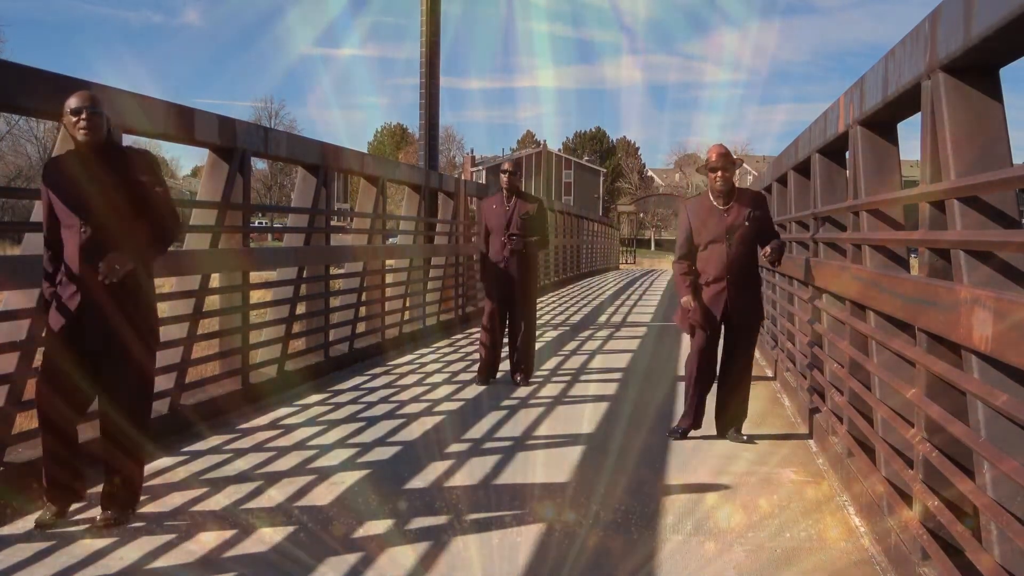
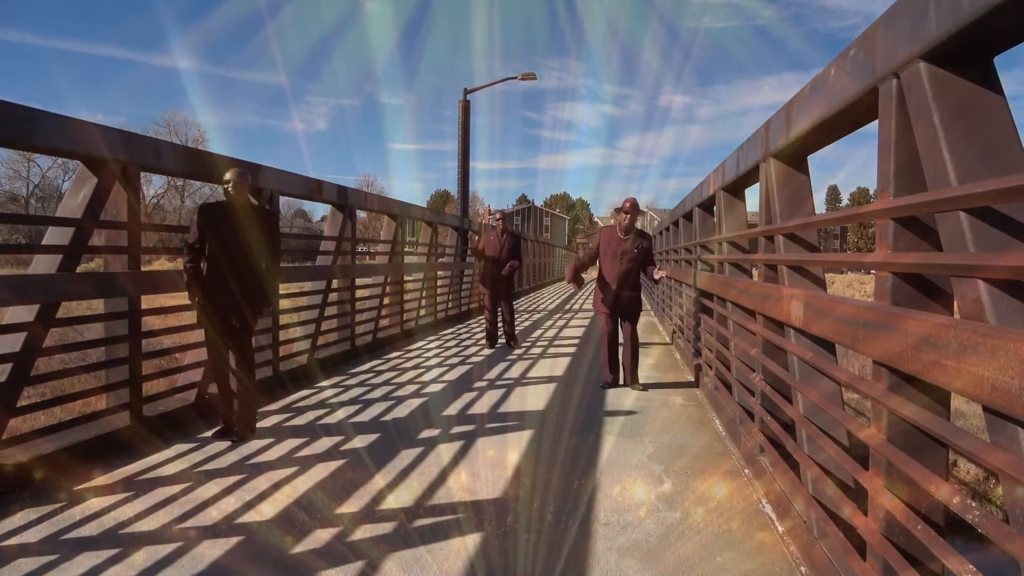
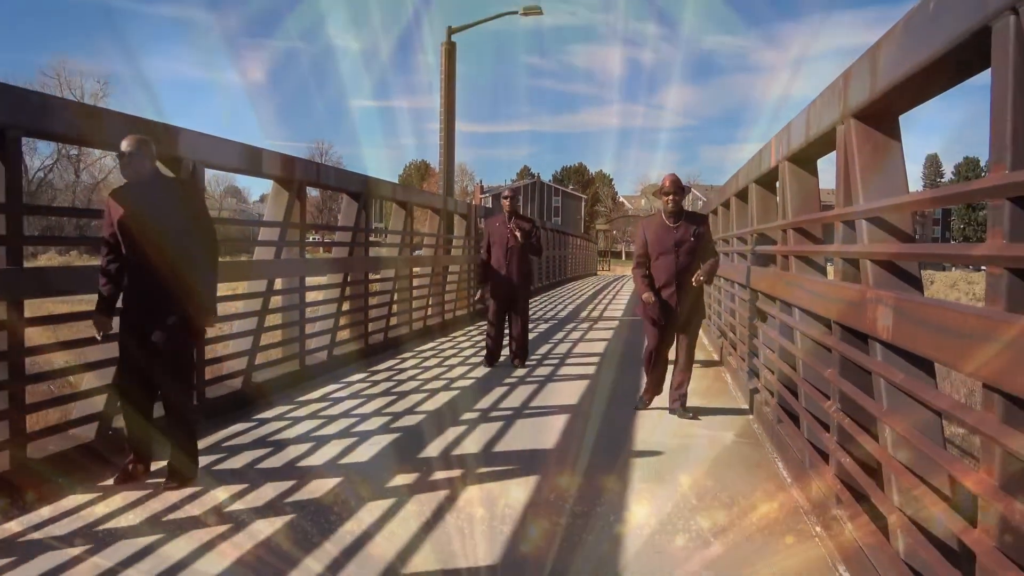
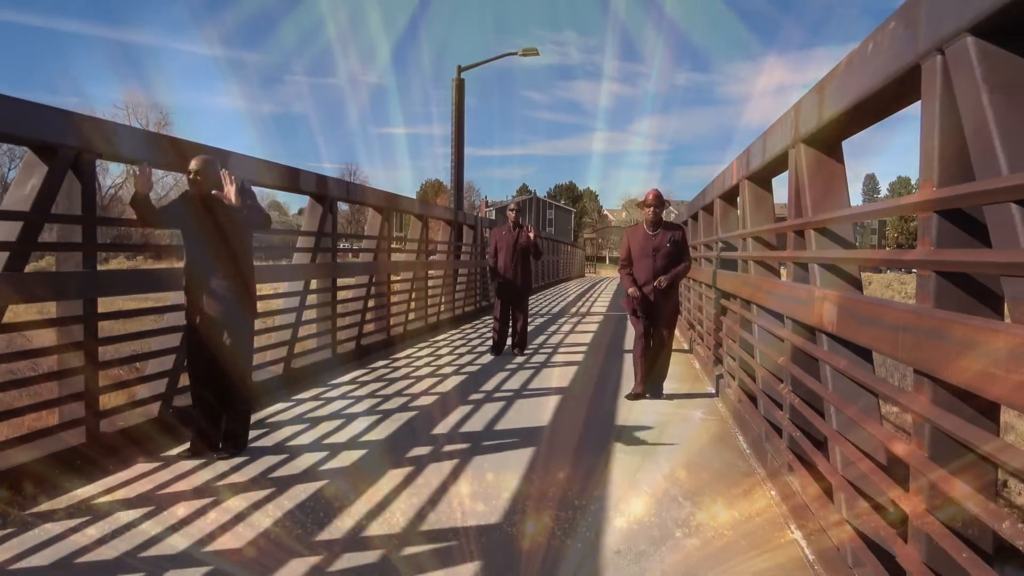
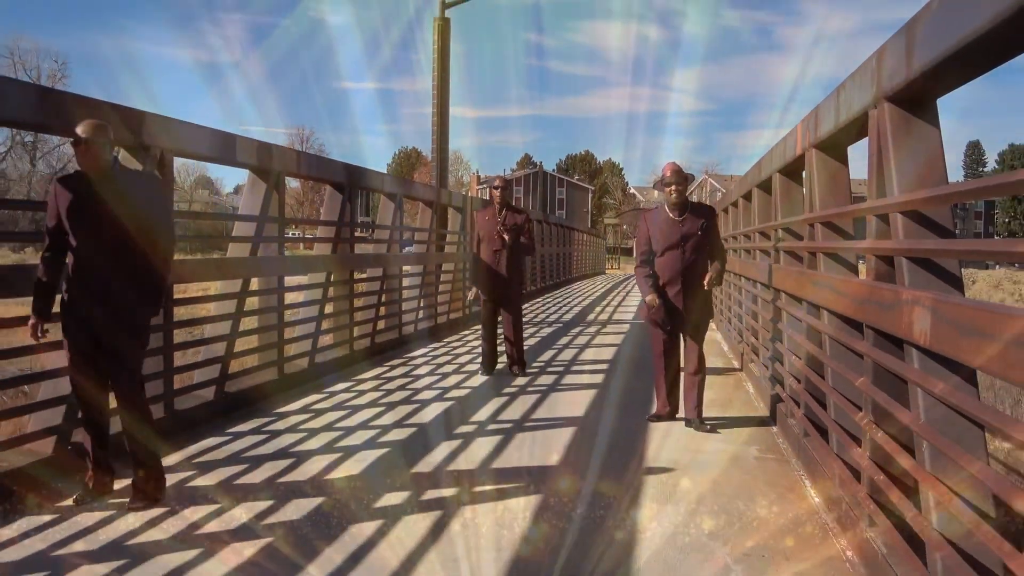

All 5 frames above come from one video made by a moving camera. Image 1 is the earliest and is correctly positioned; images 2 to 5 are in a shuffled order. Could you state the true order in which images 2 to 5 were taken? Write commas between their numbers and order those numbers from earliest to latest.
5, 3, 4, 2
